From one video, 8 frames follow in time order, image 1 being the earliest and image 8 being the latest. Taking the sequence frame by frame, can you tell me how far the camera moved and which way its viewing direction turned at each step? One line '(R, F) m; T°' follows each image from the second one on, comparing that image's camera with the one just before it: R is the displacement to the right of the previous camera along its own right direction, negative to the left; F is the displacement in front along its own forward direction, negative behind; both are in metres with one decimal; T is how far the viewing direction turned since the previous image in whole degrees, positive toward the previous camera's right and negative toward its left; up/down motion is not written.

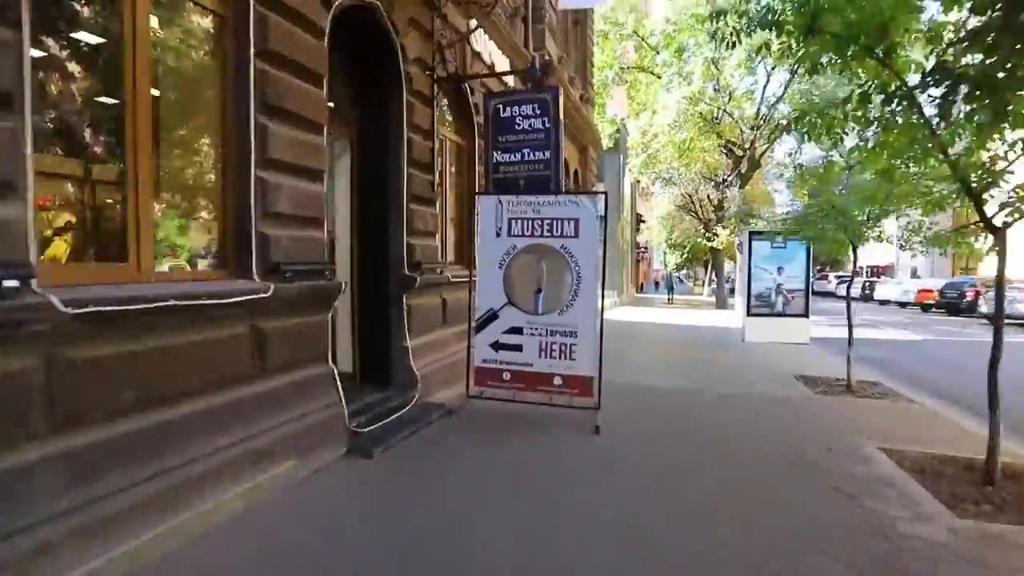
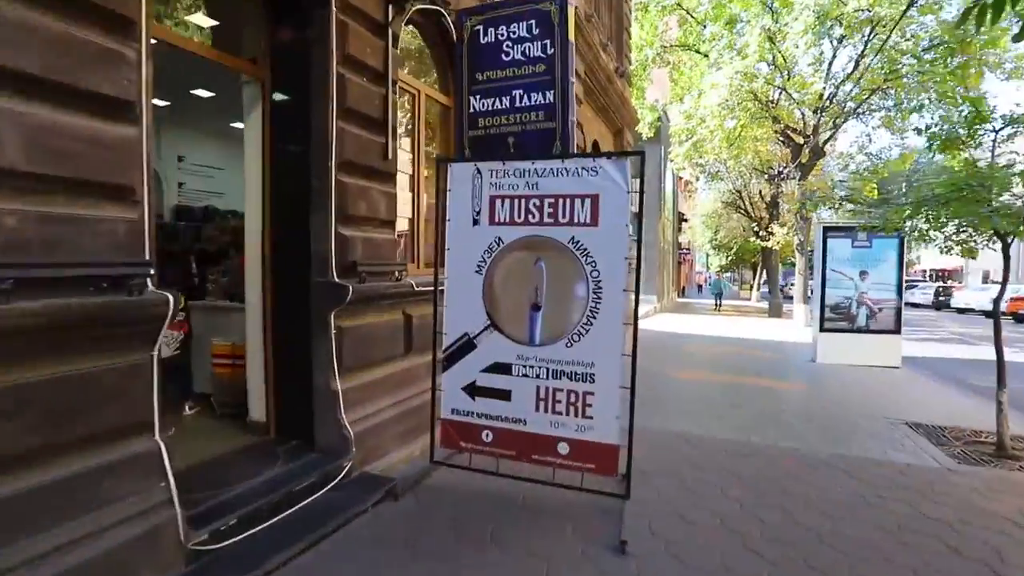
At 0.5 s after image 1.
(+0.3, +1.7) m; -4°
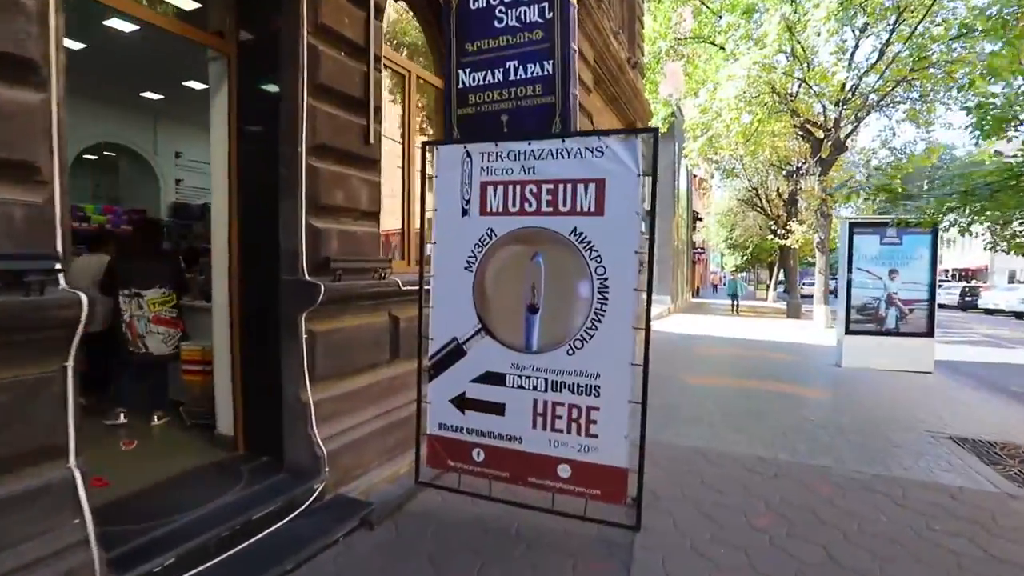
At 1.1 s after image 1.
(+0.1, +0.4) m; -1°
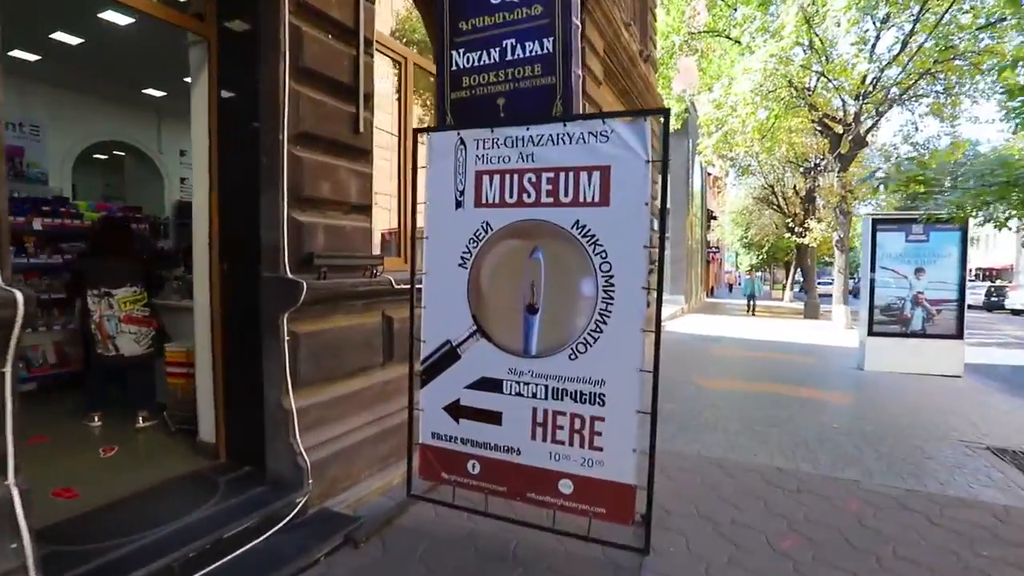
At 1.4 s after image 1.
(+0.1, +0.2) m; -1°
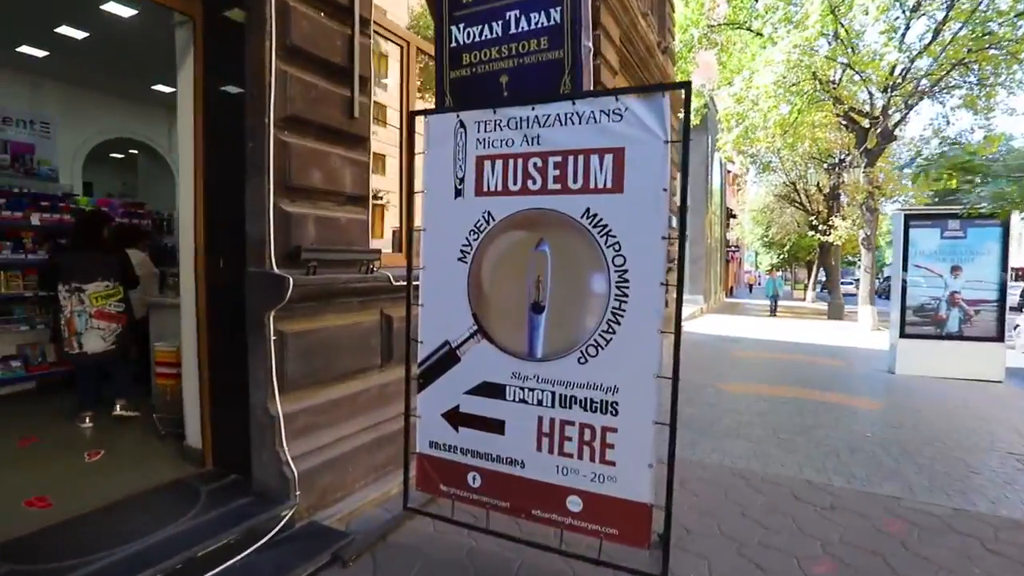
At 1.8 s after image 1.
(+0.1, +0.2) m; -2°
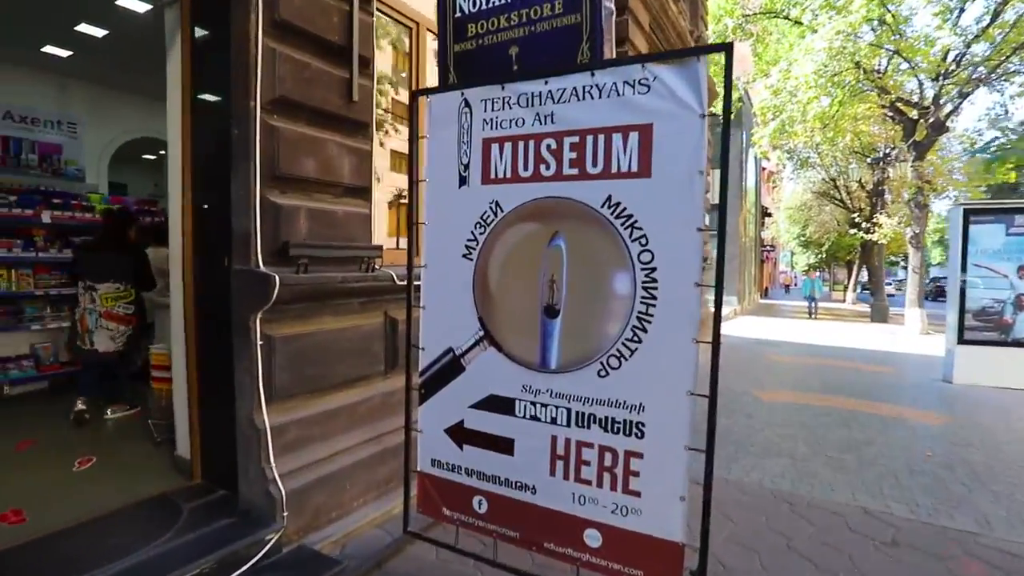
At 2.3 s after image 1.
(+0.1, +0.3) m; -3°
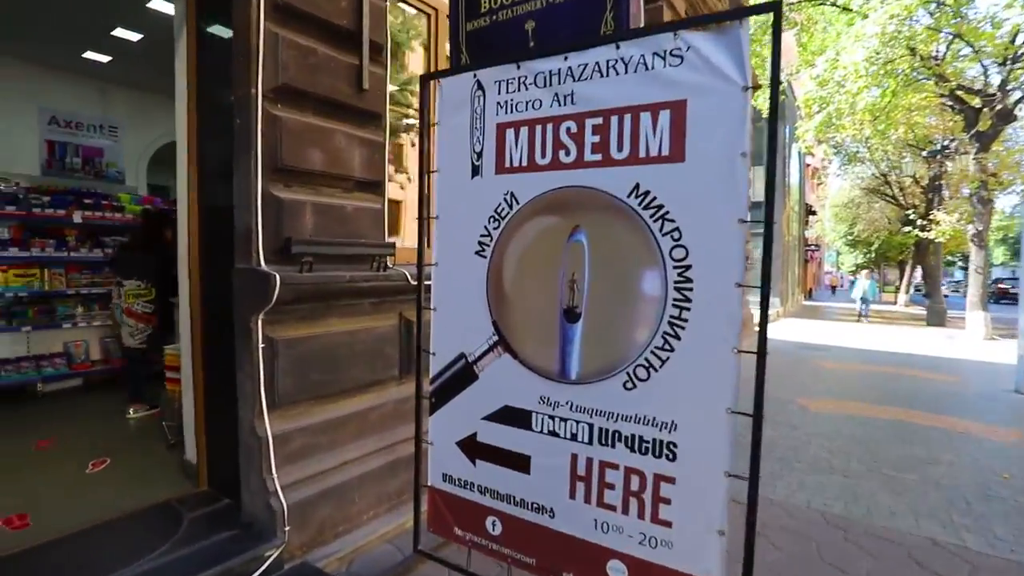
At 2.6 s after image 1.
(+0.1, +0.2) m; -4°
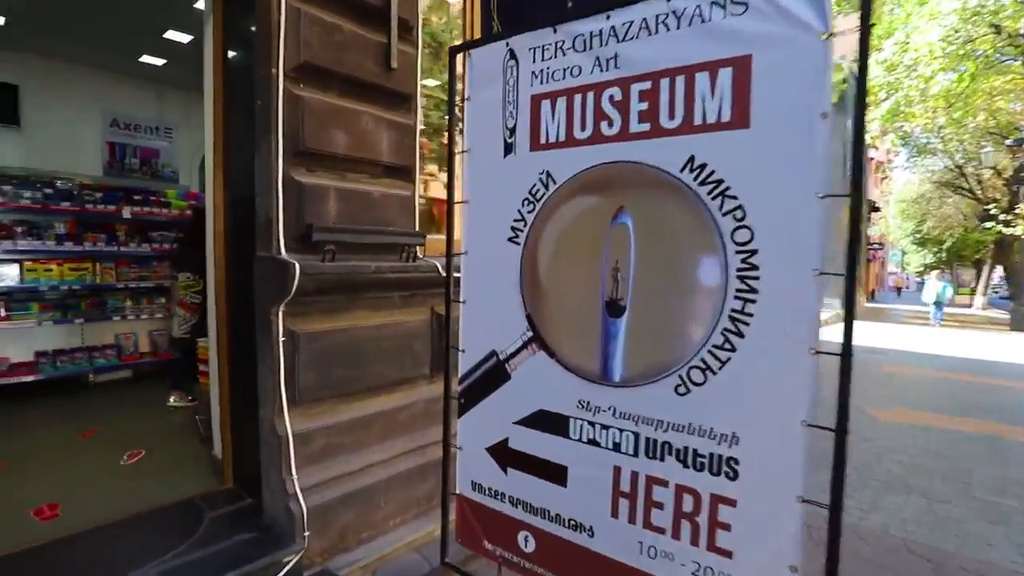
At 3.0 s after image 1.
(0.0, +0.2) m; -5°
